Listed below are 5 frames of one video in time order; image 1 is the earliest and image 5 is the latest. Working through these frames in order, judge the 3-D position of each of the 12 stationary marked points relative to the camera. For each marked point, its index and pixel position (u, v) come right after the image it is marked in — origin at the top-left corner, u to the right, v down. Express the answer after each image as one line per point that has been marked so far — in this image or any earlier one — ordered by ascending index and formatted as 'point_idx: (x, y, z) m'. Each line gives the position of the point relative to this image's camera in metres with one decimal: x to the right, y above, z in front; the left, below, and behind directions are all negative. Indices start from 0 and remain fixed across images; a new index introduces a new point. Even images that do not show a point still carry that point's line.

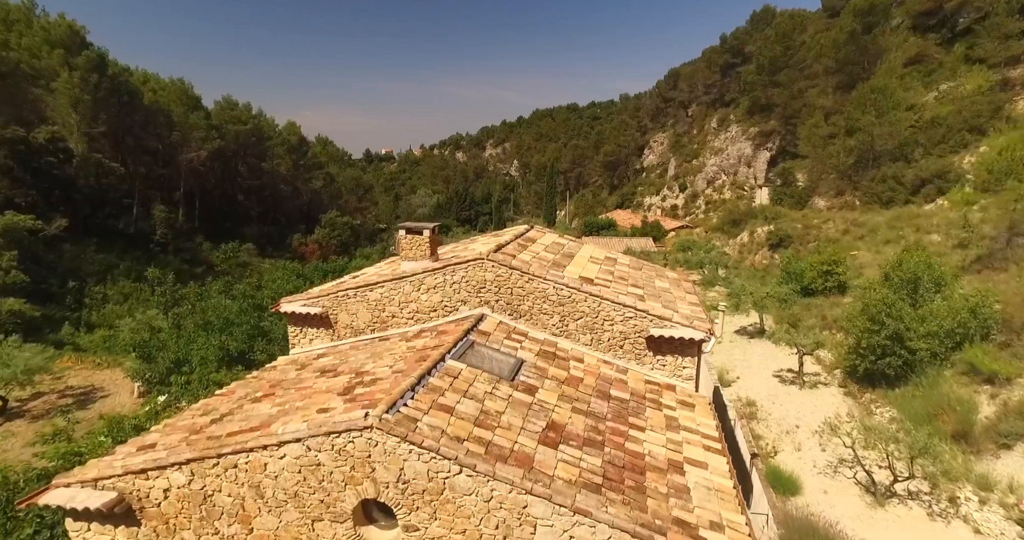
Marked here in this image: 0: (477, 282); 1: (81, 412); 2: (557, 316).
0: (-0.7, -0.2, +9.4) m
1: (-12.6, -4.1, +14.6) m
2: (+0.8, -0.9, +9.2) m
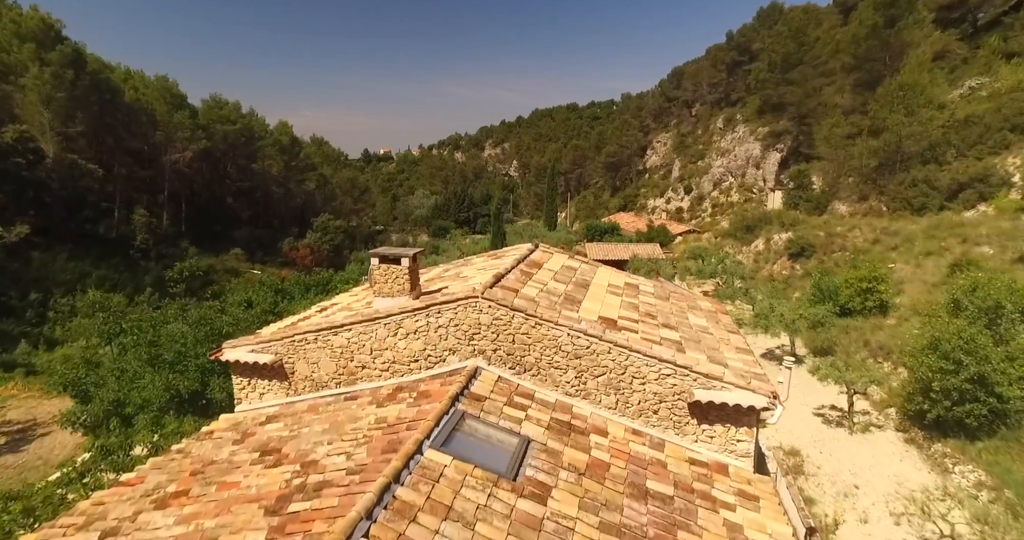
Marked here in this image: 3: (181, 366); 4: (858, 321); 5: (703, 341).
0: (-0.6, -0.8, +7.3) m
1: (-12.6, -4.7, +12.5) m
2: (+0.8, -1.4, +7.2) m
3: (-7.8, -2.3, +11.8) m
4: (+11.4, -1.7, +16.6) m
5: (+3.0, -1.1, +7.9) m
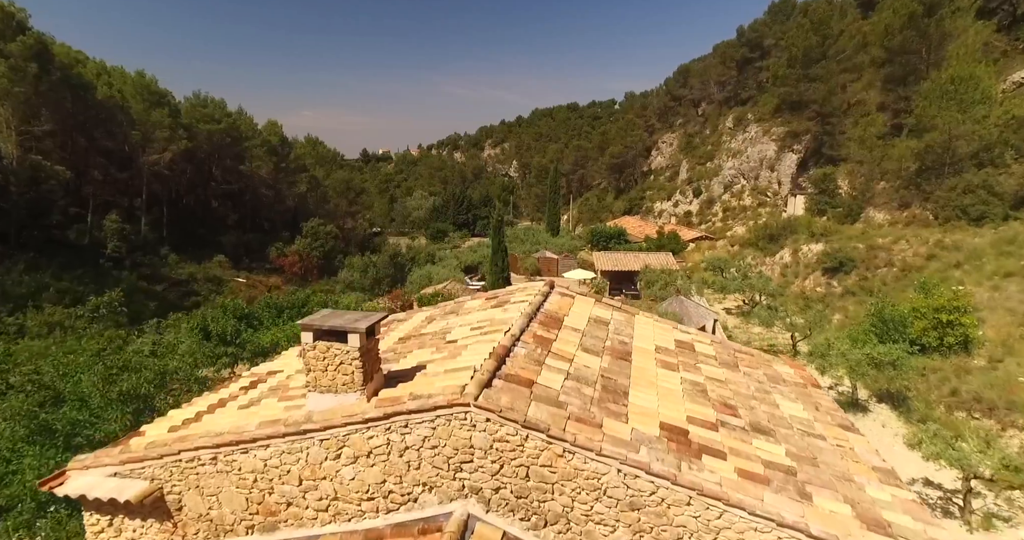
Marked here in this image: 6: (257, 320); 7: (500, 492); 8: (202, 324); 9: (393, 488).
0: (-0.5, -1.6, +4.4) m
1: (-12.5, -5.5, +9.6) m
2: (+1.0, -2.2, +4.3) m
3: (-7.7, -3.1, +8.9) m
4: (+11.5, -2.5, +13.7) m
5: (+3.1, -1.9, +5.0) m
6: (-9.5, -1.9, +18.8) m
7: (-0.1, -2.0, +4.5) m
8: (-10.6, -1.8, +17.1) m
9: (-1.1, -2.0, +4.6) m
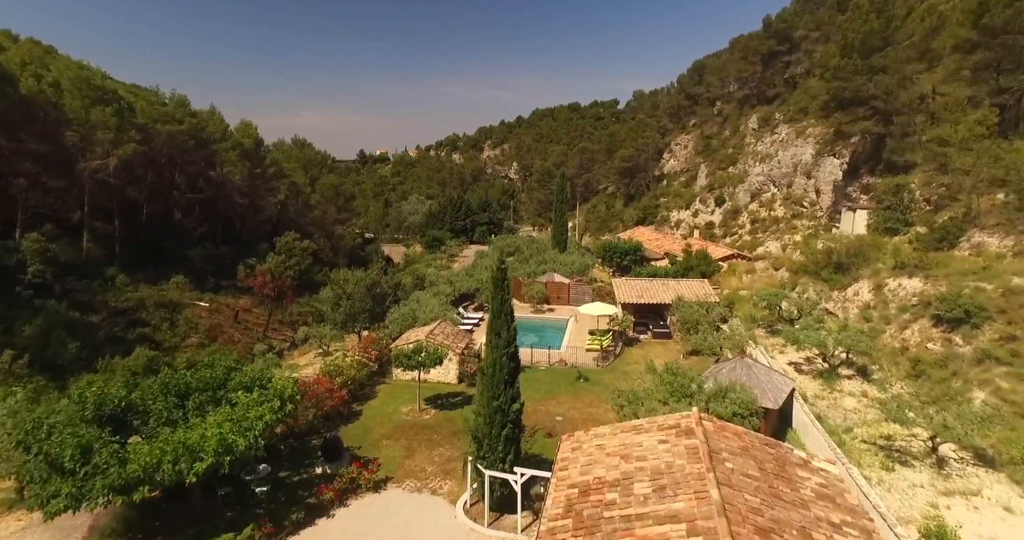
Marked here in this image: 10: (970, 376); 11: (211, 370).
0: (-0.3, -3.4, -1.8) m
1: (-12.2, -7.2, +3.4) m
2: (+1.2, -4.0, -1.9) m
3: (-7.5, -4.8, +2.7) m
4: (+11.7, -4.2, +7.5) m
5: (+3.3, -3.6, -1.2) m
6: (-9.3, -3.7, +12.6) m
7: (+0.1, -3.7, -1.7) m
8: (-10.3, -3.6, +10.9) m
9: (-0.9, -3.8, -1.6) m
10: (+14.2, -3.2, +15.6) m
11: (-9.1, -3.0, +15.3) m
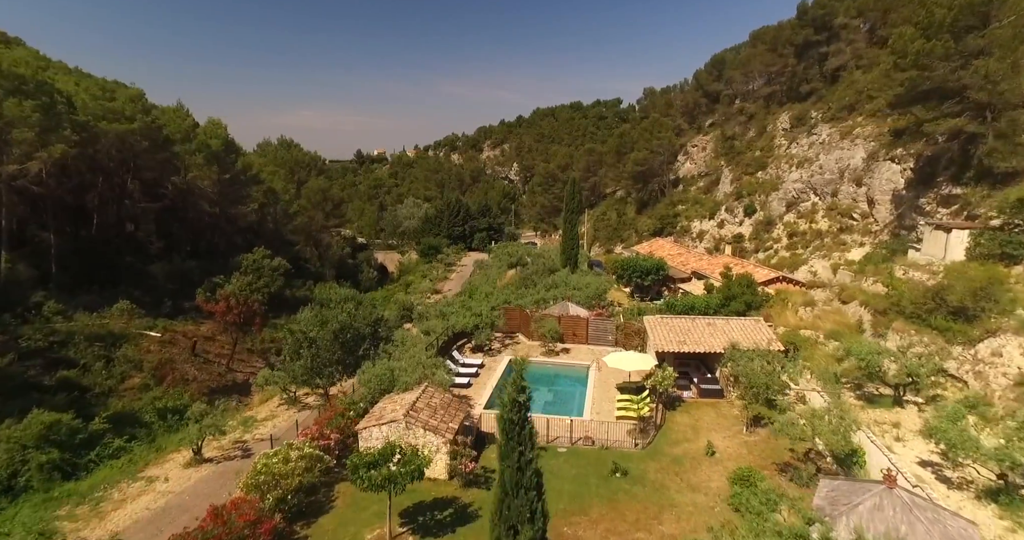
0: (+0.1, -5.1, -8.1) m
1: (-11.8, -8.9, -3.0) m
2: (+1.6, -5.7, -8.3) m
3: (-7.1, -6.5, -3.7) m
4: (+12.1, -6.0, +1.1) m
5: (+3.7, -5.4, -7.6) m
6: (-8.9, -5.4, +6.2) m
7: (+0.5, -5.4, -8.1) m
8: (-10.0, -5.3, +4.5) m
9: (-0.5, -5.5, -7.9) m
10: (+14.6, -4.9, +9.2) m
11: (-8.7, -4.7, +8.9) m
